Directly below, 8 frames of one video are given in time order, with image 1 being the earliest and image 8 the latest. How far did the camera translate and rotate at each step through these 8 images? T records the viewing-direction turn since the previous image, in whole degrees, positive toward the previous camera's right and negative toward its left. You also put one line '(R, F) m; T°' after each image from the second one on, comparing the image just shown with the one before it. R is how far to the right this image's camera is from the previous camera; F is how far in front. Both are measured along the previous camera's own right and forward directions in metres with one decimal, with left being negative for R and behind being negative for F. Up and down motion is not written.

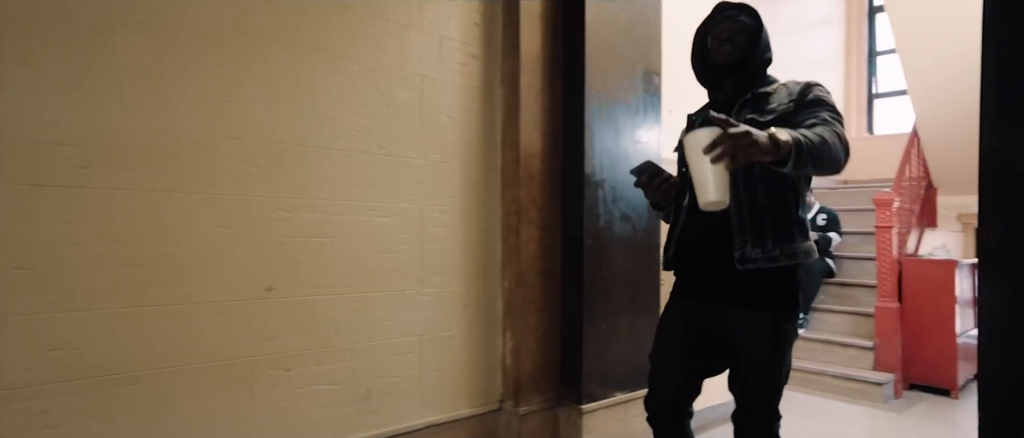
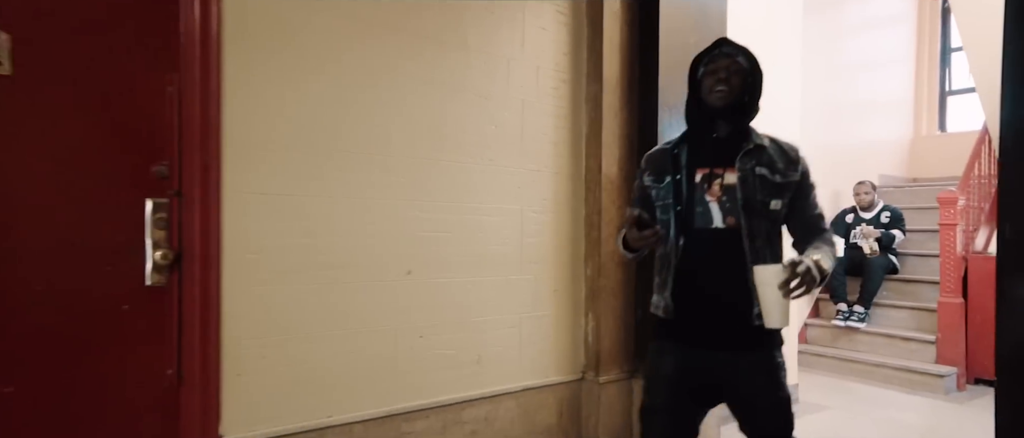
(-0.1, -0.4) m; -6°
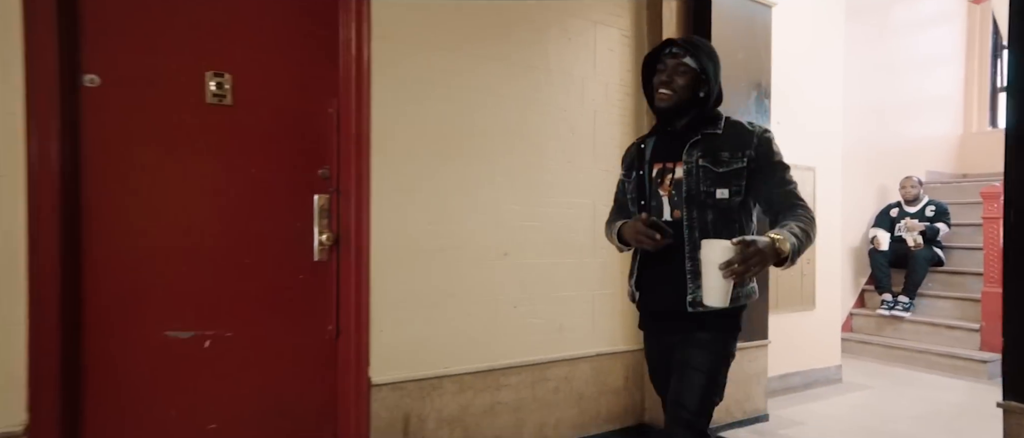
(-0.2, -0.5) m; -4°
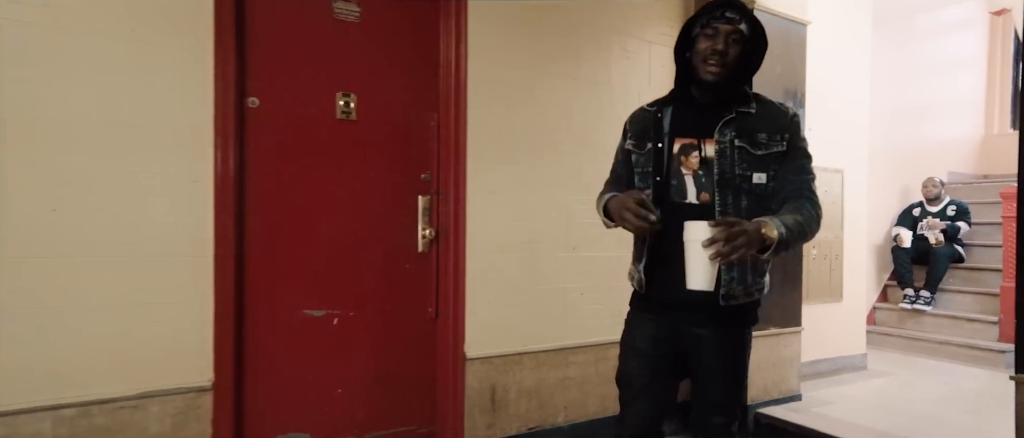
(-0.3, -0.4) m; -1°
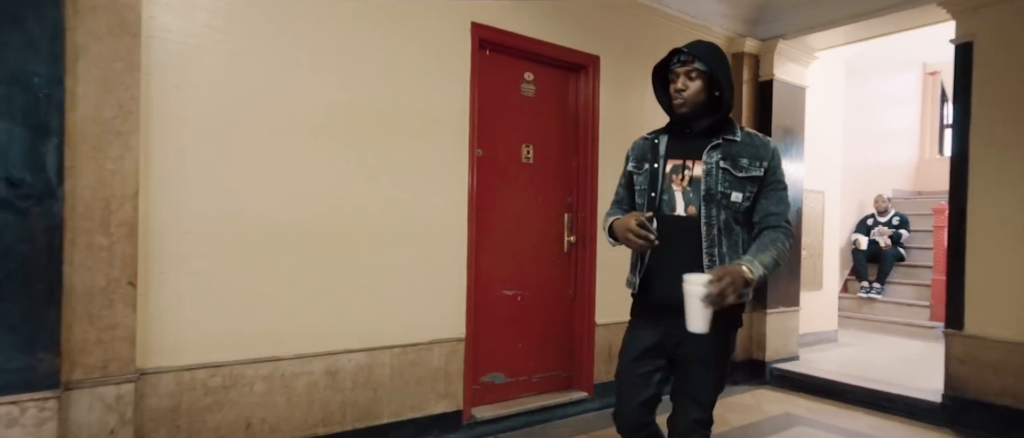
(-1.0, -1.1) m; +5°
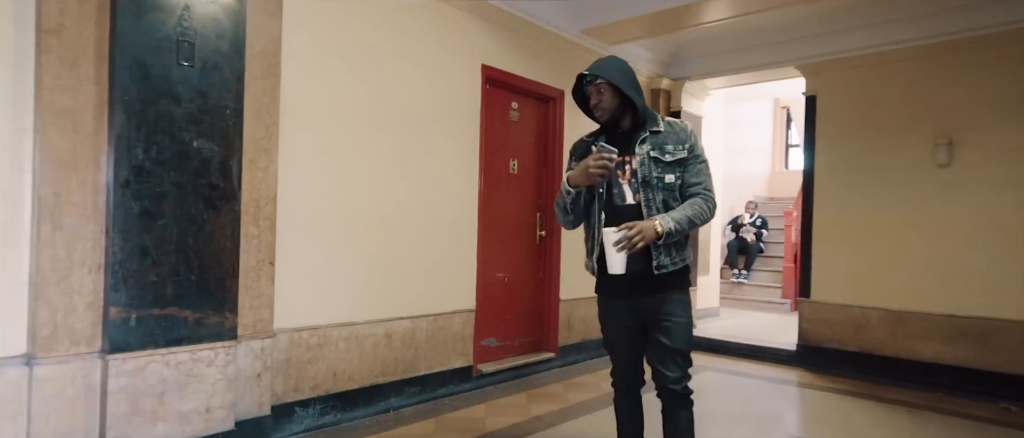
(-0.8, -0.9) m; +12°
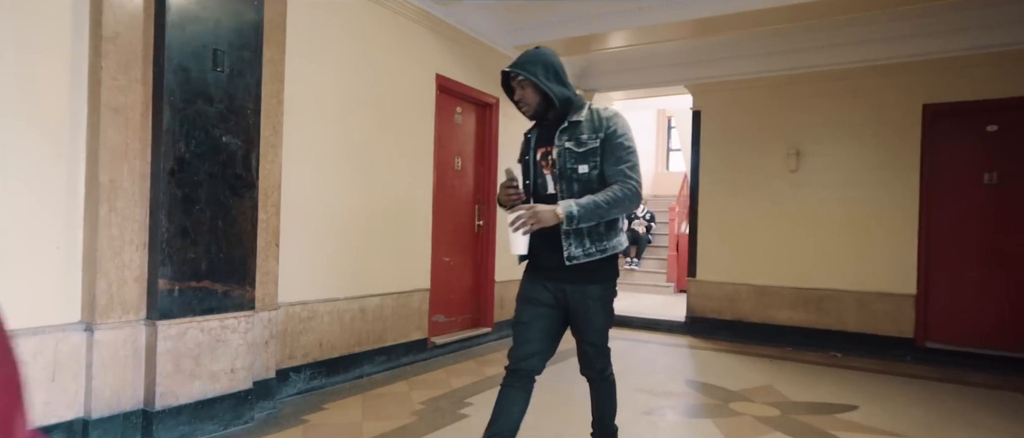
(-0.5, -0.6) m; +11°
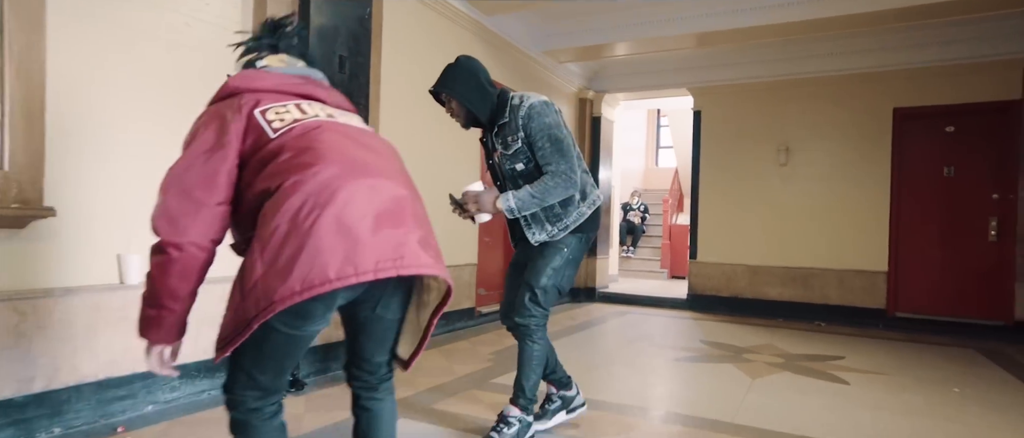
(-0.6, -0.7) m; +3°
